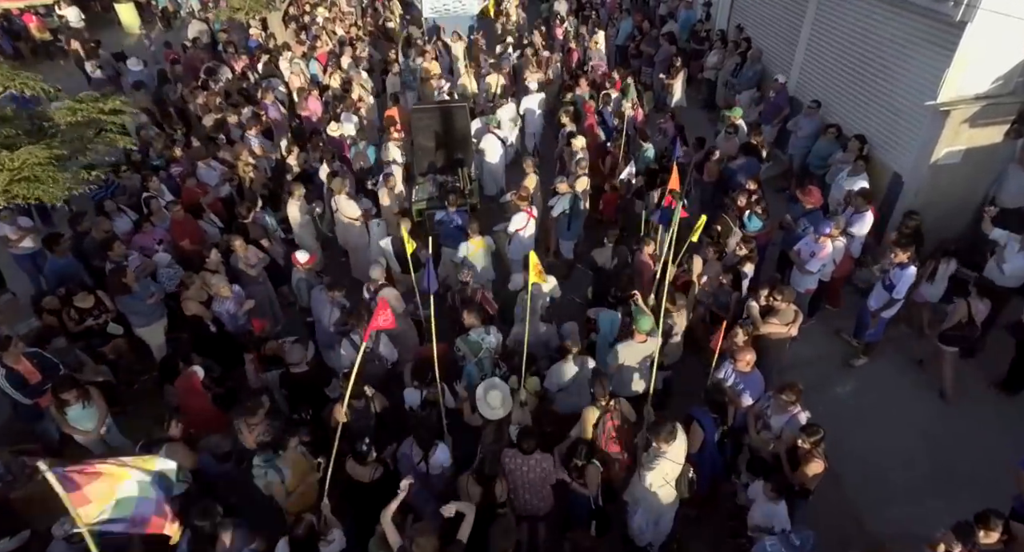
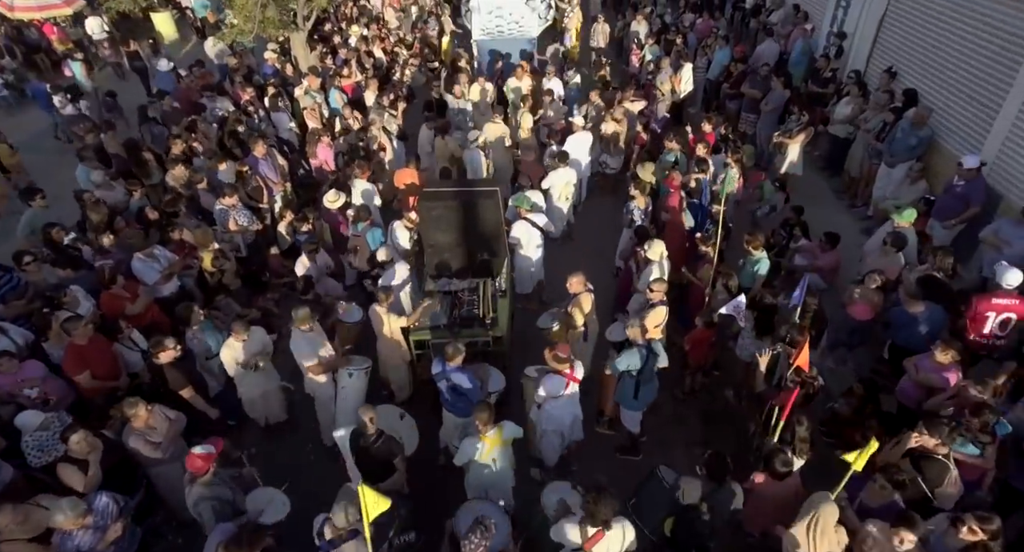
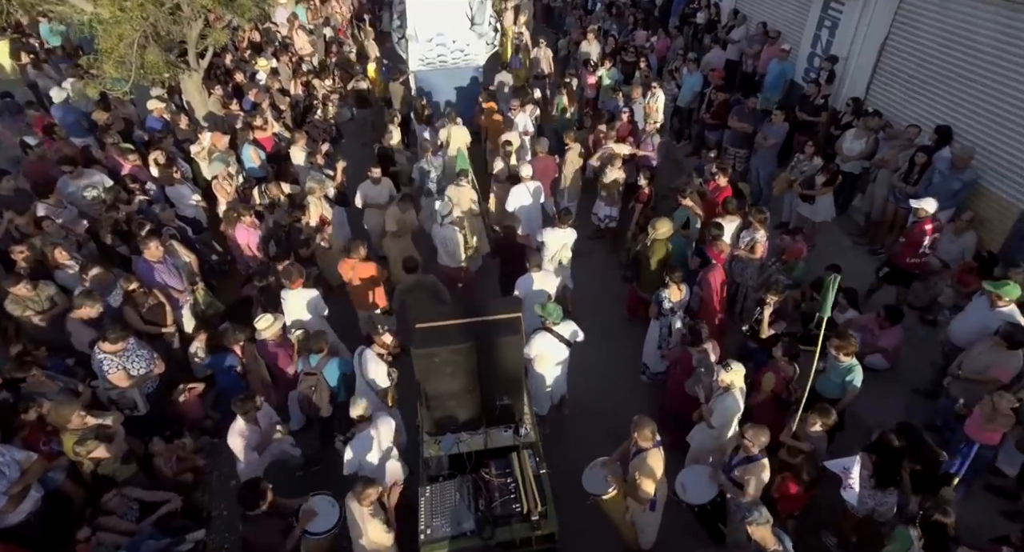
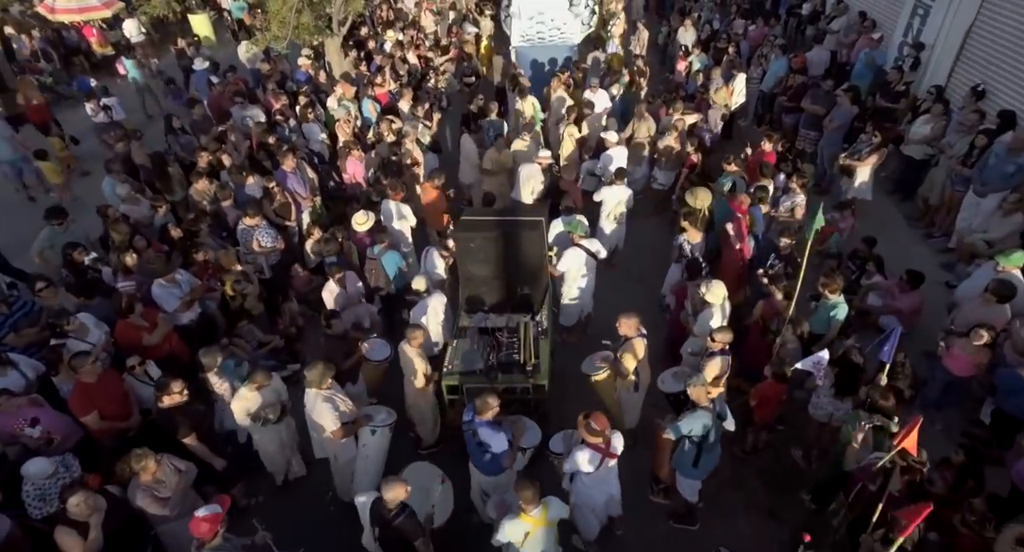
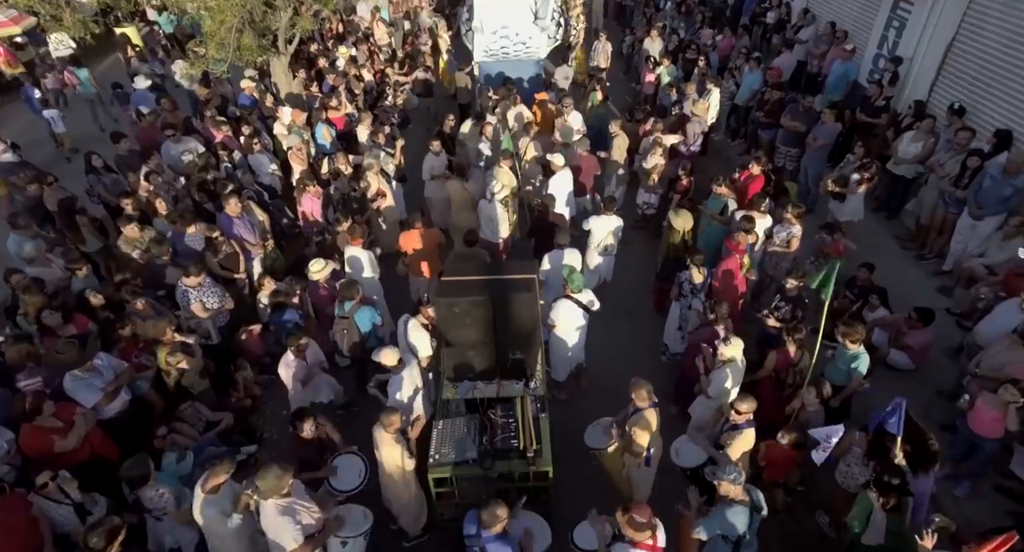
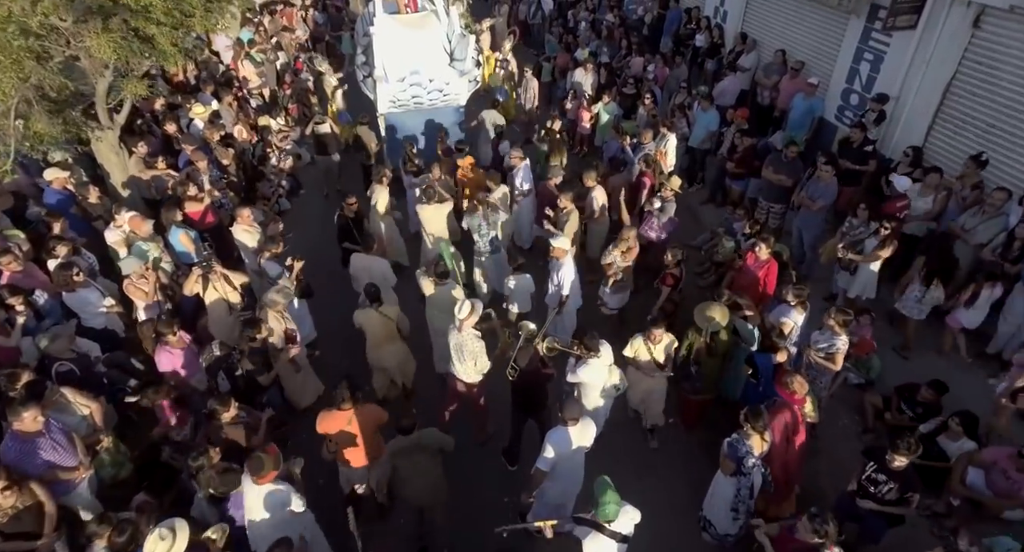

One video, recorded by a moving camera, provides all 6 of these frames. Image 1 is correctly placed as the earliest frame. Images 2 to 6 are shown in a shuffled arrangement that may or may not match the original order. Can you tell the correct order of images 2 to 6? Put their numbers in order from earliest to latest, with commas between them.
2, 4, 5, 3, 6
